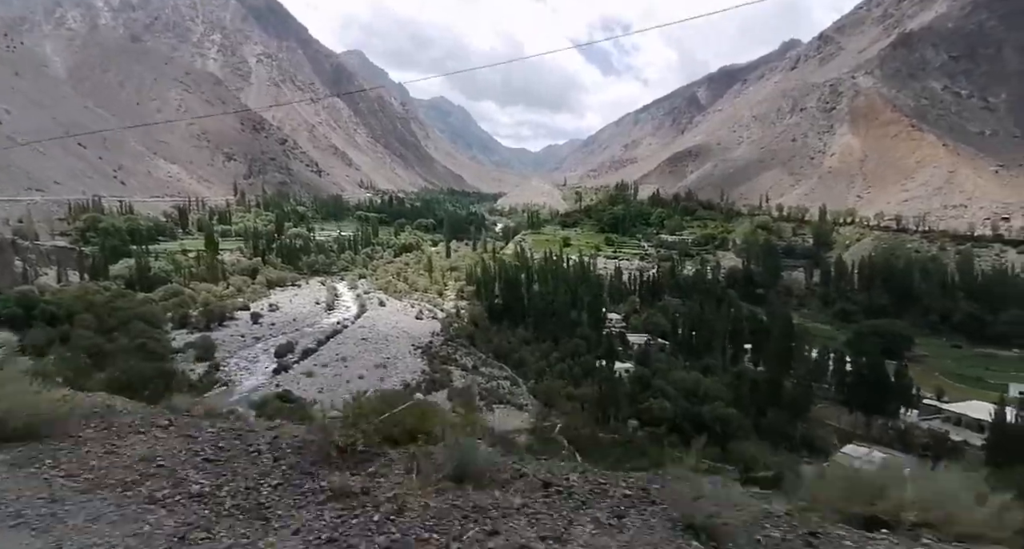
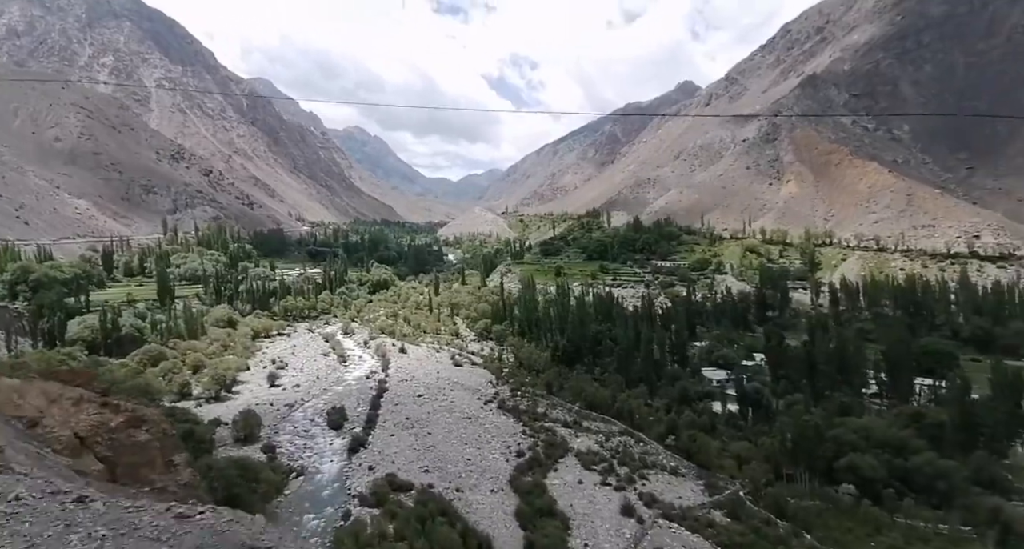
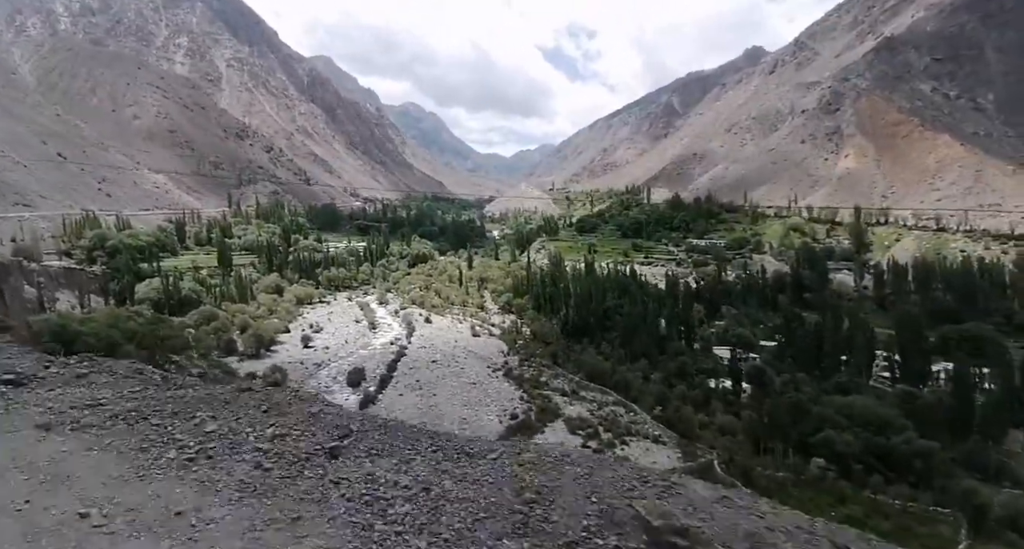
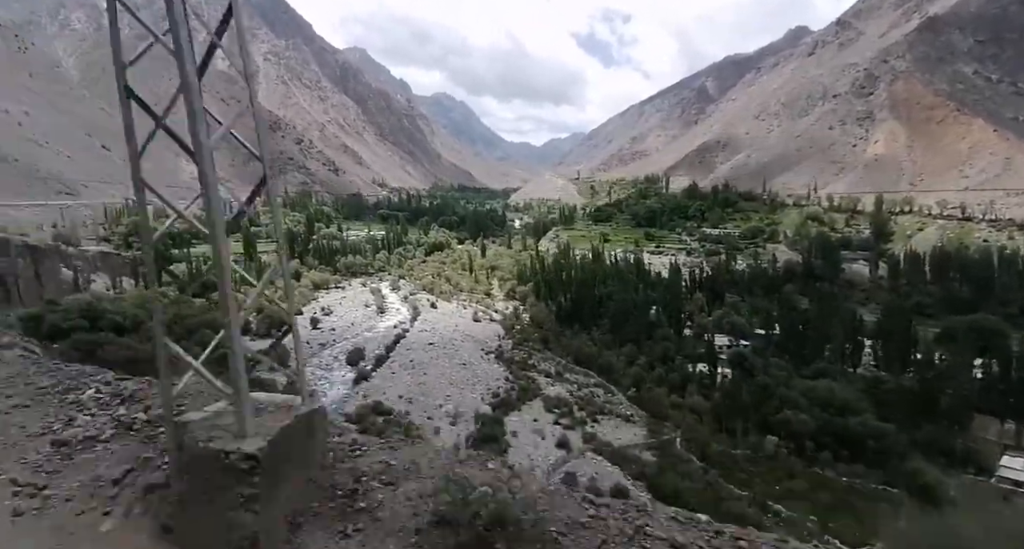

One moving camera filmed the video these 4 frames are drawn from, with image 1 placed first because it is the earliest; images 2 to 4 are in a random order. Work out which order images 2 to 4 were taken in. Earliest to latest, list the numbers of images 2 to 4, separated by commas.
4, 3, 2
